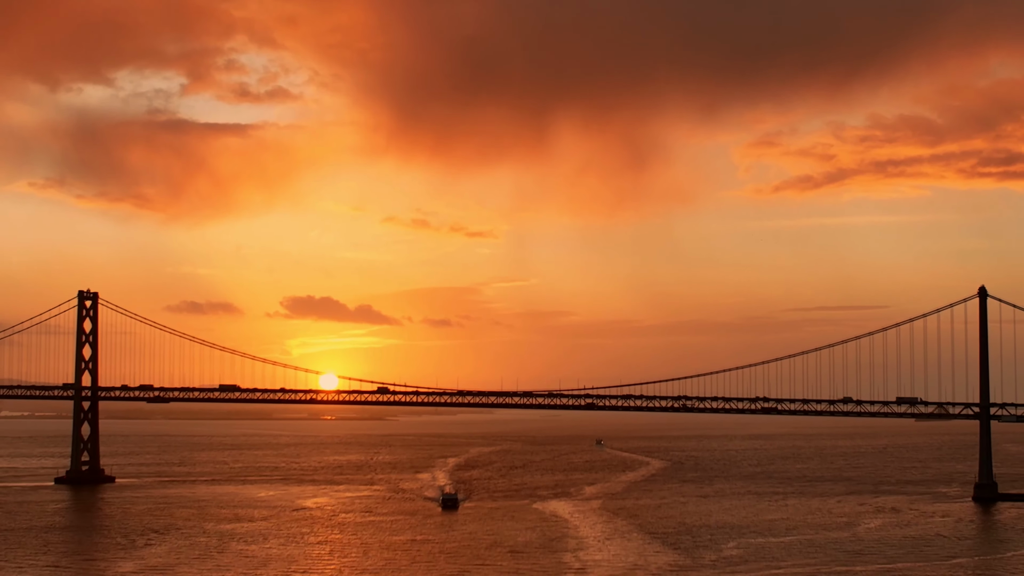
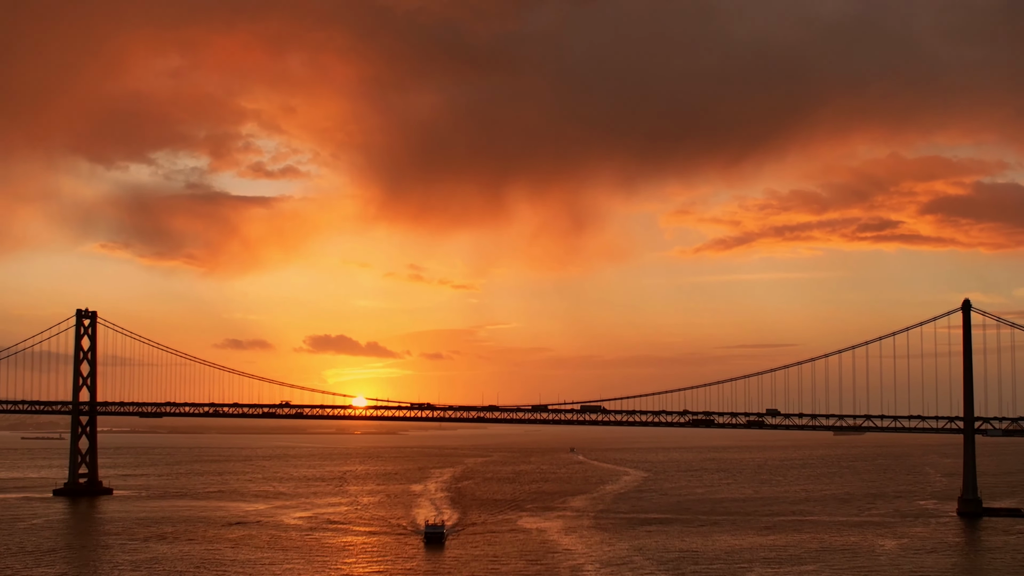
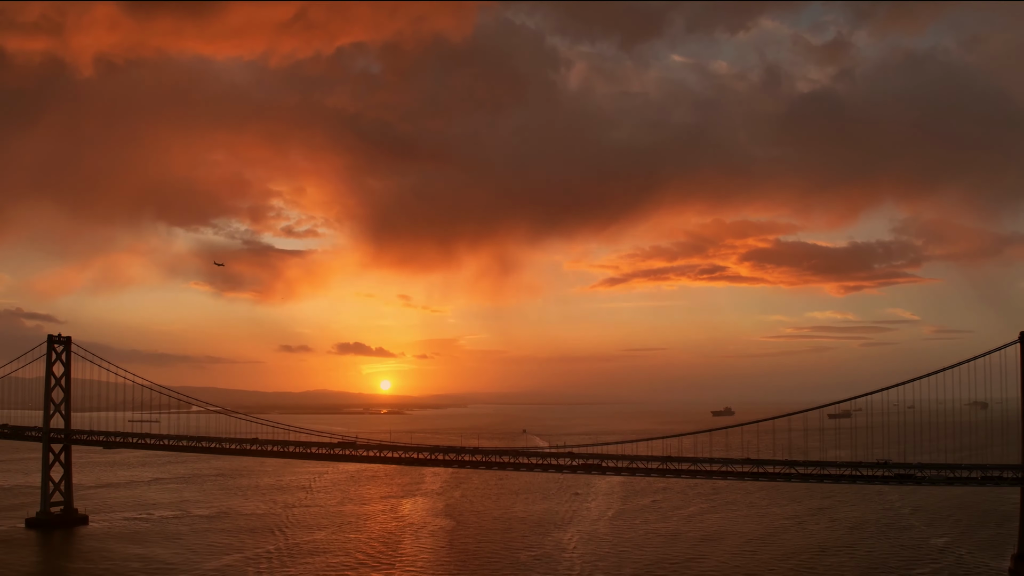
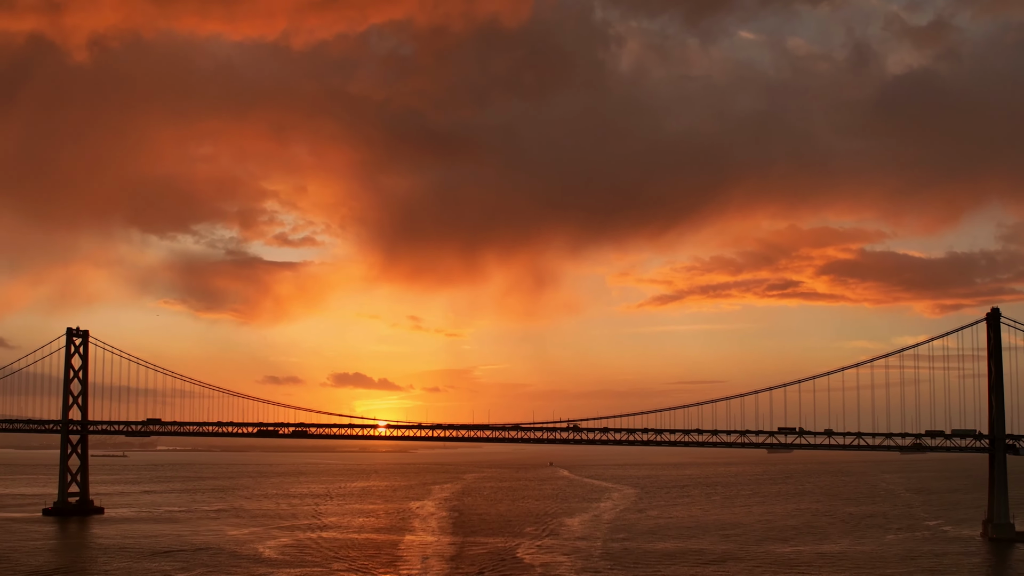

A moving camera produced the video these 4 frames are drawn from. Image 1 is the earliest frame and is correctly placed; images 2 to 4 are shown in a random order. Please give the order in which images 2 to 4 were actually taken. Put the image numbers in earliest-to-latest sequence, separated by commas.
2, 4, 3
